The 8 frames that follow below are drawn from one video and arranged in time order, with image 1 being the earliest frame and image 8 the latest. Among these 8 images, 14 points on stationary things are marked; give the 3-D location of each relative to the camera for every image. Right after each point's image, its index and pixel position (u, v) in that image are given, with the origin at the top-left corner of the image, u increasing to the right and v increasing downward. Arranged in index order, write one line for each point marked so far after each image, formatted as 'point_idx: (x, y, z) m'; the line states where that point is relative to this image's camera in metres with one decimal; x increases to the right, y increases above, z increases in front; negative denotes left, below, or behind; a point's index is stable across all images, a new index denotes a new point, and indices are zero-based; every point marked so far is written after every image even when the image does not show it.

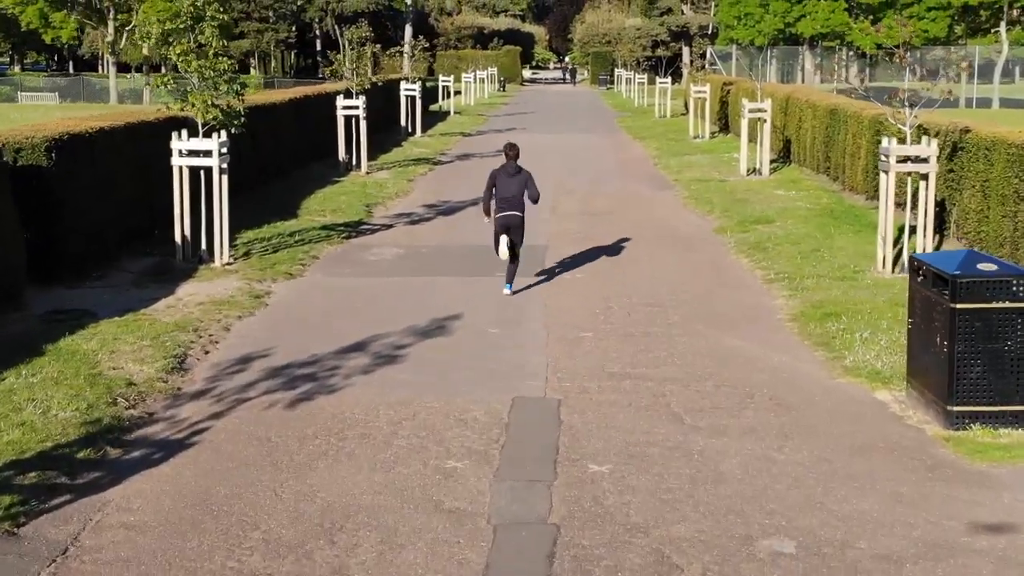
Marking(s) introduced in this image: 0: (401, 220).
0: (-1.4, +0.9, +15.7) m
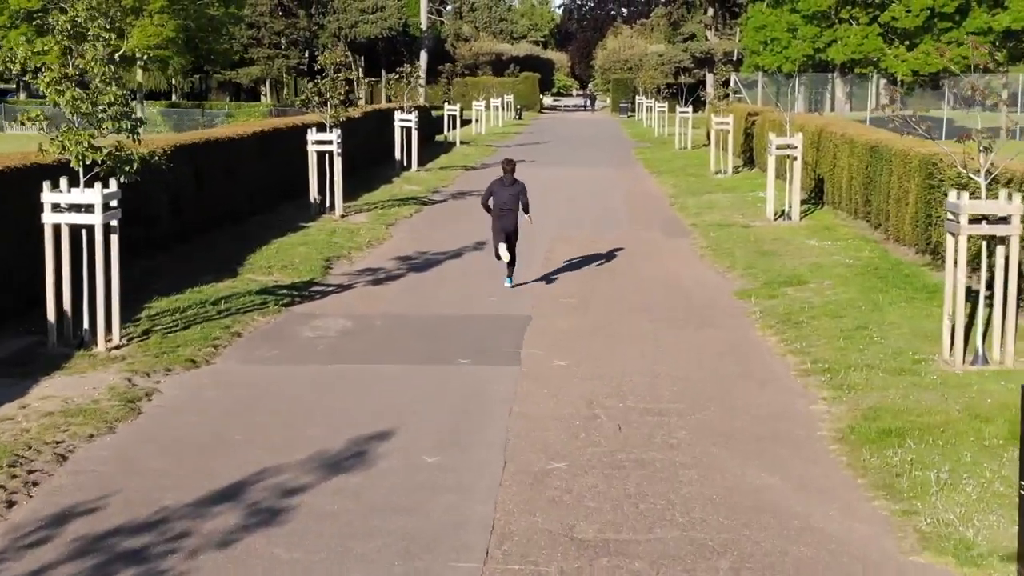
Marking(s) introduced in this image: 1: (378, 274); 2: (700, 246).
0: (-1.6, +0.1, +13.3) m
1: (-1.5, +0.2, +13.6) m
2: (+2.5, +0.6, +16.1) m
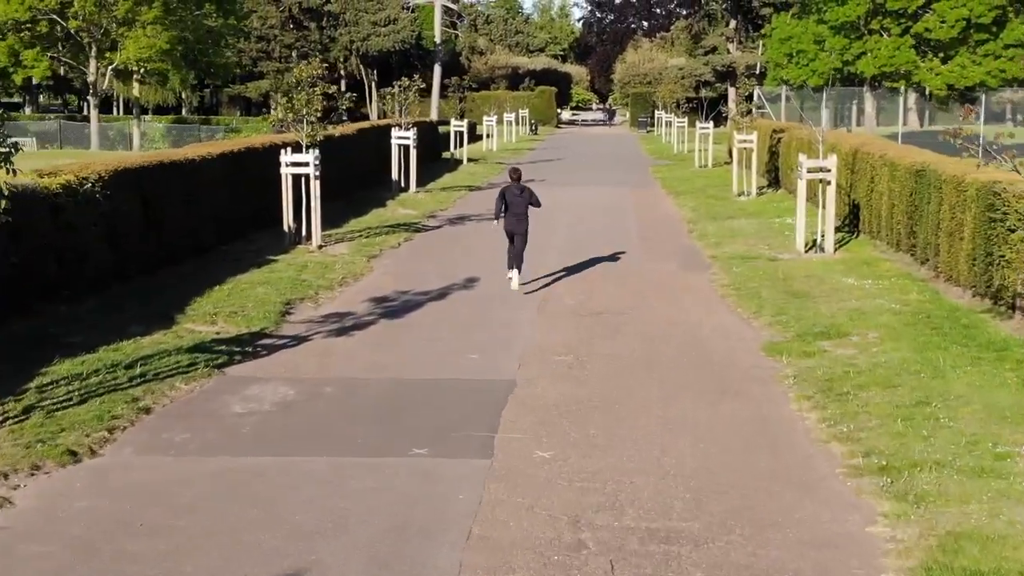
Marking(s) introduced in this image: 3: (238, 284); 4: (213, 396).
0: (-1.7, -0.3, +11.3) m
1: (-1.6, -0.3, +11.7) m
2: (+2.4, +0.1, +14.1) m
3: (-2.9, 0.0, +12.6) m
4: (-2.1, -0.8, +8.6) m
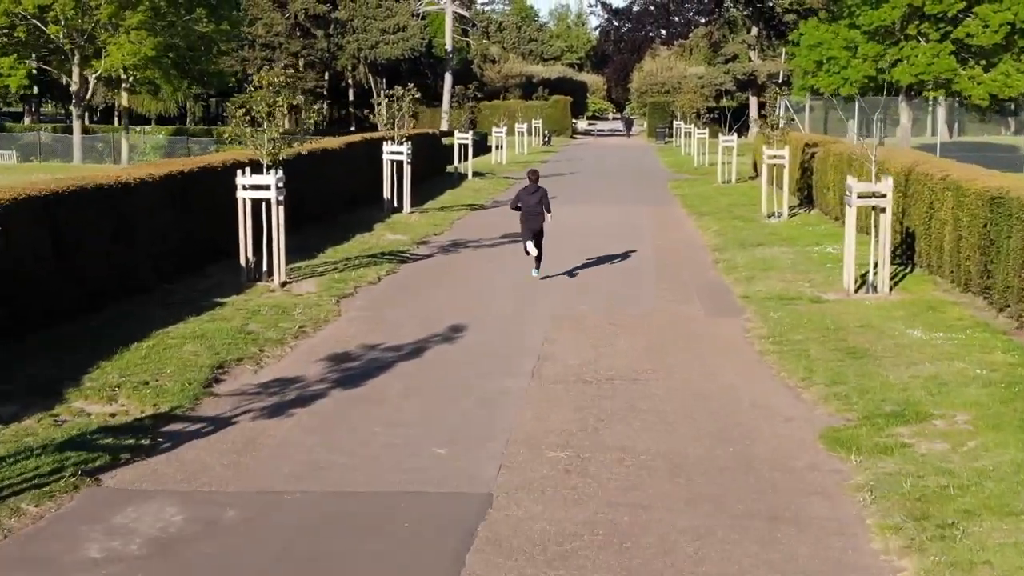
0: (-1.8, -0.8, +8.9) m
1: (-1.7, -0.8, +9.3) m
2: (+2.4, -0.4, +11.6) m
3: (-2.9, -0.4, +10.3) m
4: (-2.3, -1.2, +6.2) m
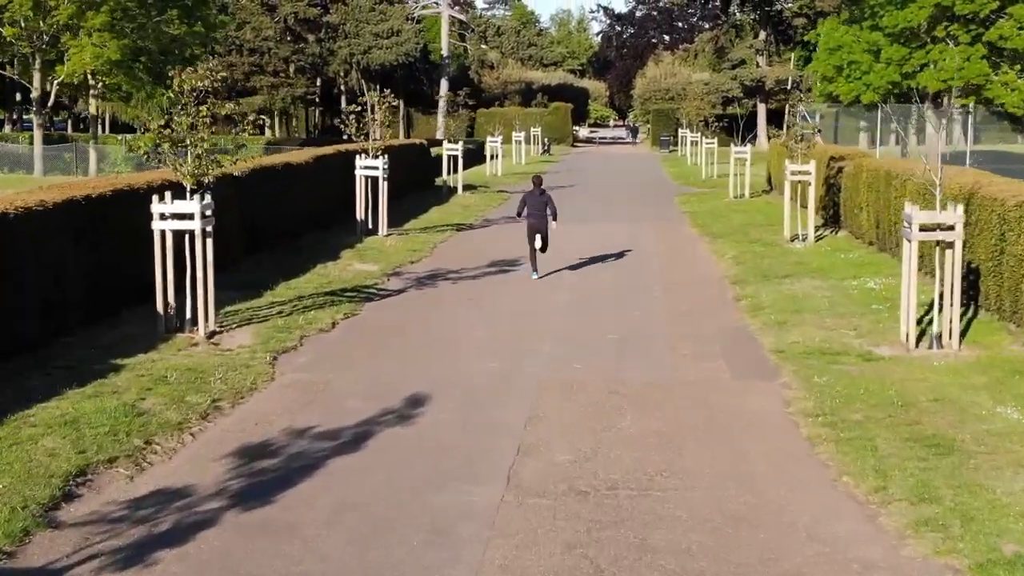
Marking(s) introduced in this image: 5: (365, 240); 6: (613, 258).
0: (-2.0, -1.3, +6.4) m
1: (-1.9, -1.2, +6.7) m
2: (+2.2, -0.9, +9.1) m
3: (-3.1, -0.9, +7.7) m
4: (-2.5, -1.7, +3.6) m
5: (-2.3, +0.8, +19.2) m
6: (+1.5, +0.5, +18.4) m
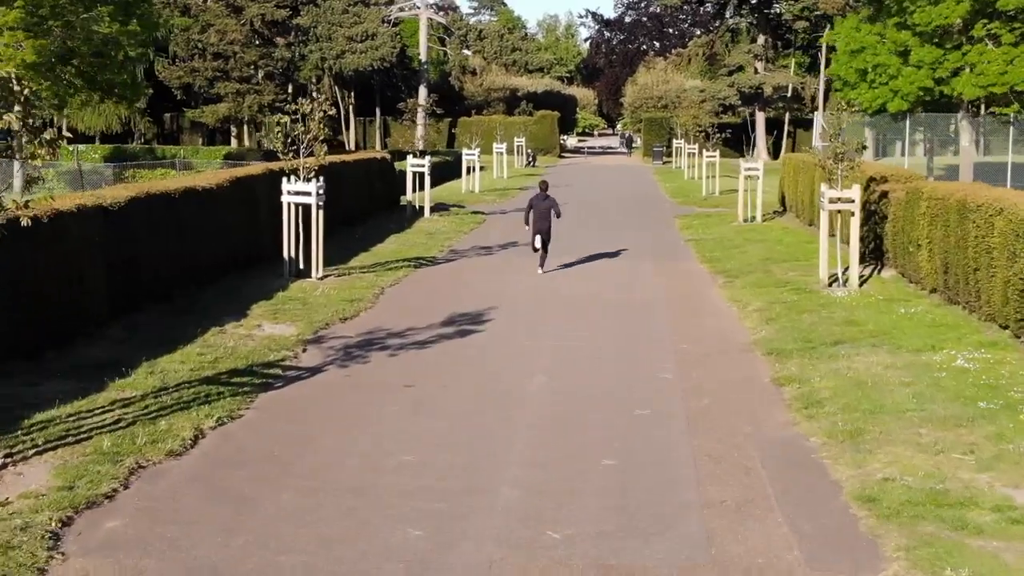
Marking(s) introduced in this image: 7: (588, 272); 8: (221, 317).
0: (-2.3, -1.9, +2.4) m
1: (-2.2, -1.9, +2.7) m
2: (+1.8, -1.6, +5.1) m
3: (-3.5, -1.5, +3.7) m
4: (-2.7, -2.3, -0.4) m
5: (-2.7, 0.0, +15.2) m
6: (+1.1, -0.2, +14.5) m
7: (+1.1, +0.2, +18.3) m
8: (-3.1, -0.3, +12.5) m
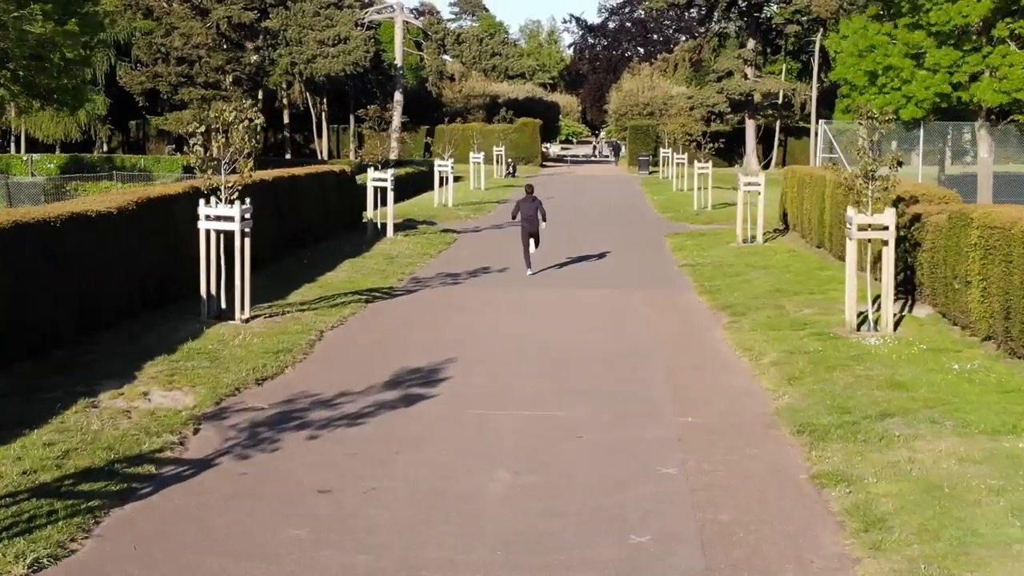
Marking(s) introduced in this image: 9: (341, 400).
0: (-2.5, -2.3, -0.3) m
1: (-2.4, -2.3, 0.0) m
2: (+1.6, -2.0, +2.5) m
3: (-3.7, -2.0, +1.0) m
4: (-2.9, -2.7, -3.1) m
5: (-3.1, -0.4, +12.5) m
6: (+0.7, -0.7, +11.8) m
7: (+0.7, -0.2, +15.6) m
8: (-3.4, -0.8, +9.8) m
9: (-1.4, -0.9, +10.0) m
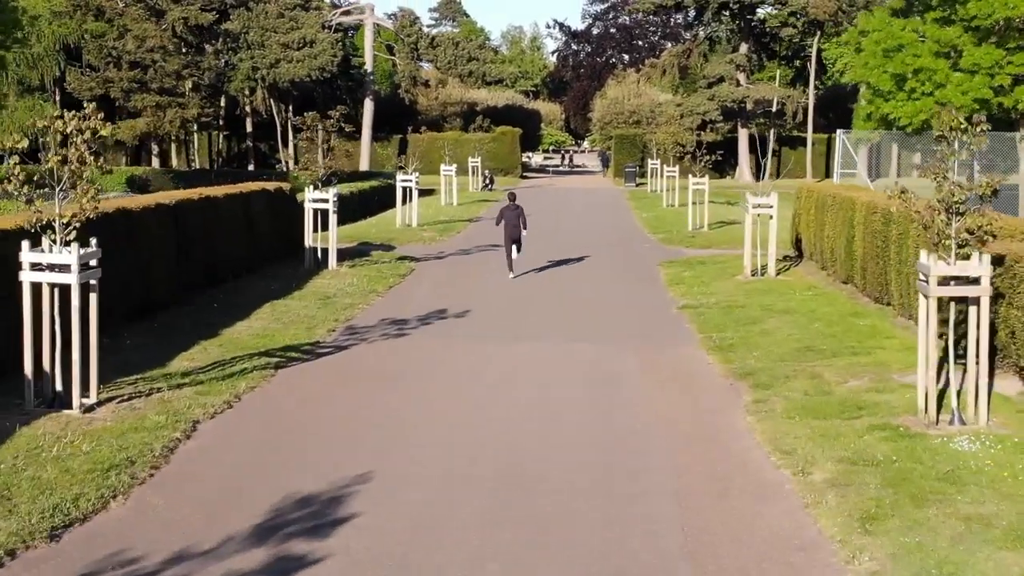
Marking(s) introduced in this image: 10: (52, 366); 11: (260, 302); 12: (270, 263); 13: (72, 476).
0: (-2.8, -2.8, -4.0) m
1: (-2.7, -2.8, -3.6) m
2: (+1.3, -2.5, -1.1) m
3: (-3.9, -2.5, -2.7) m
4: (-3.1, -3.1, -6.7) m
5: (-3.5, -1.0, +8.8) m
6: (+0.3, -1.3, +8.3) m
7: (+0.3, -0.8, +12.1) m
8: (-3.8, -1.4, +6.2) m
9: (-1.8, -1.5, +6.4) m
10: (-3.6, -0.6, +9.5) m
11: (-3.2, -0.2, +15.4) m
12: (-3.8, +0.4, +18.9) m
13: (-2.8, -1.2, +7.9) m
